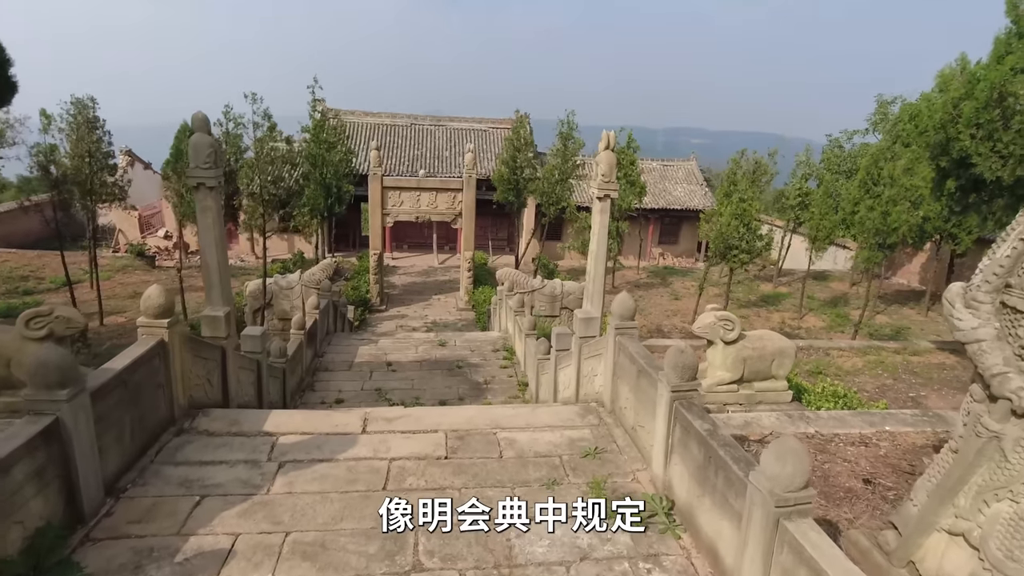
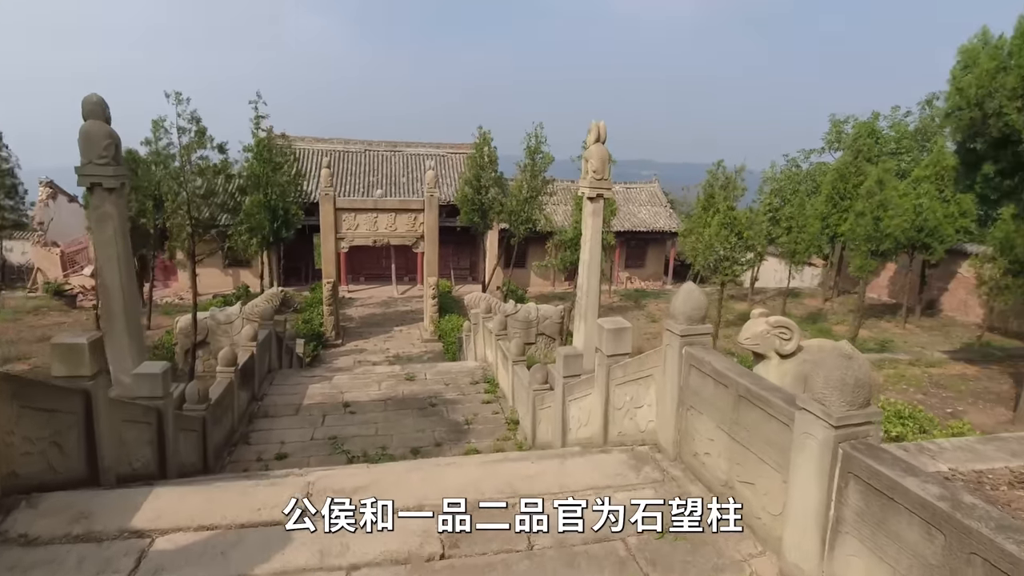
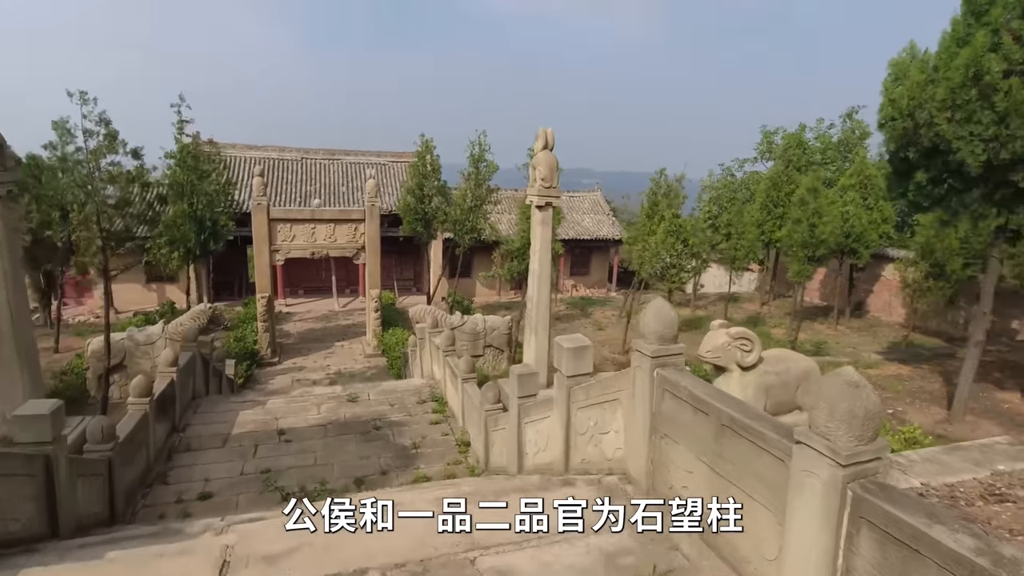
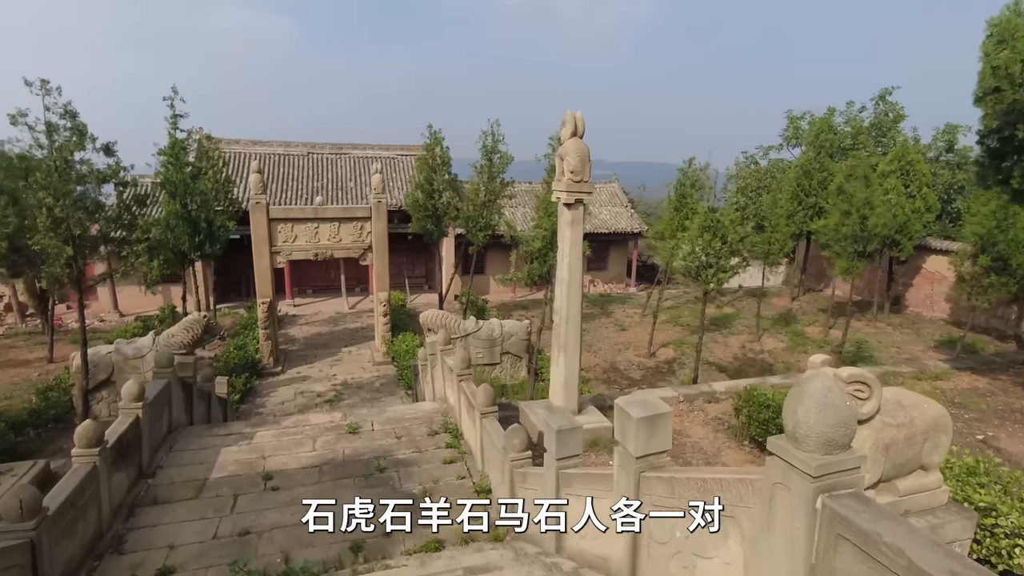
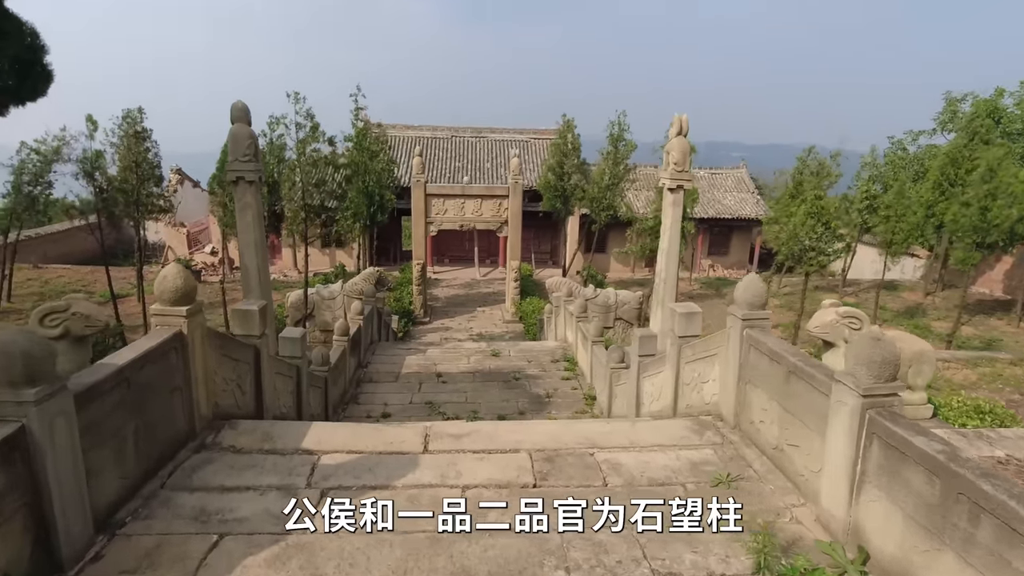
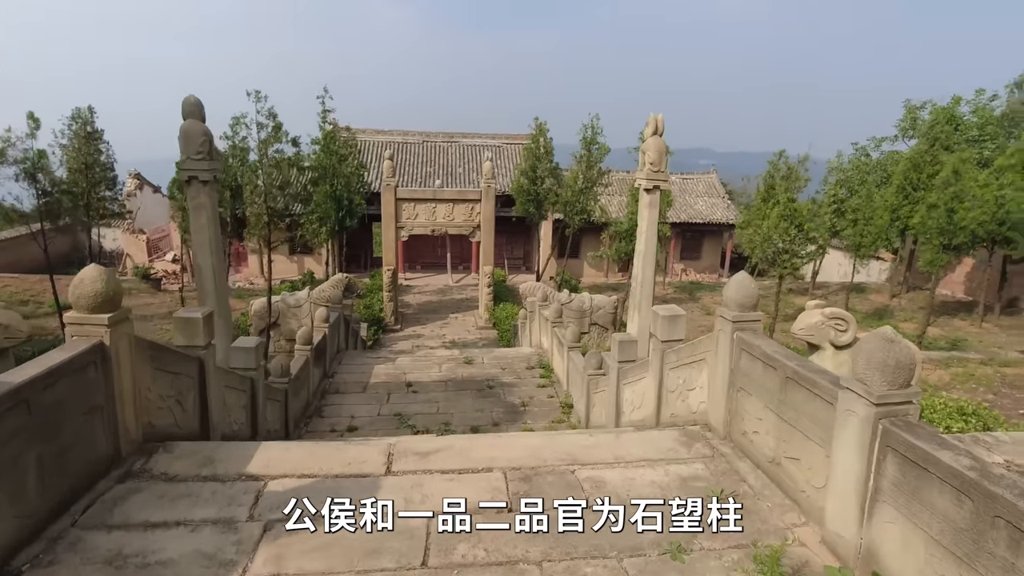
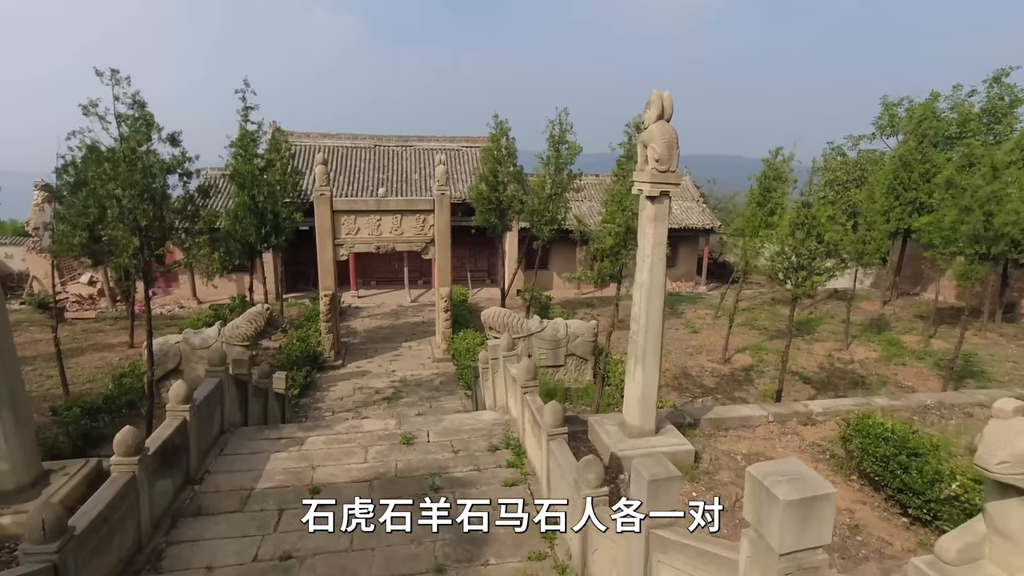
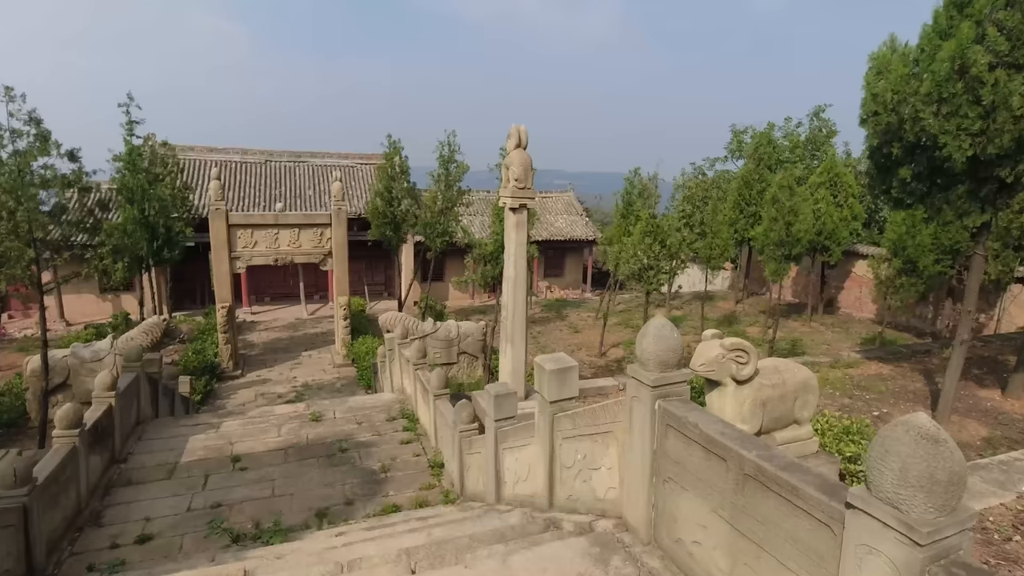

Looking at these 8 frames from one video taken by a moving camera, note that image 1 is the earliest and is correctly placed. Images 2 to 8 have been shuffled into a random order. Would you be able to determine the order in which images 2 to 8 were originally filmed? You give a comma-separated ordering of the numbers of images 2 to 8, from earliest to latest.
5, 6, 2, 3, 8, 4, 7
